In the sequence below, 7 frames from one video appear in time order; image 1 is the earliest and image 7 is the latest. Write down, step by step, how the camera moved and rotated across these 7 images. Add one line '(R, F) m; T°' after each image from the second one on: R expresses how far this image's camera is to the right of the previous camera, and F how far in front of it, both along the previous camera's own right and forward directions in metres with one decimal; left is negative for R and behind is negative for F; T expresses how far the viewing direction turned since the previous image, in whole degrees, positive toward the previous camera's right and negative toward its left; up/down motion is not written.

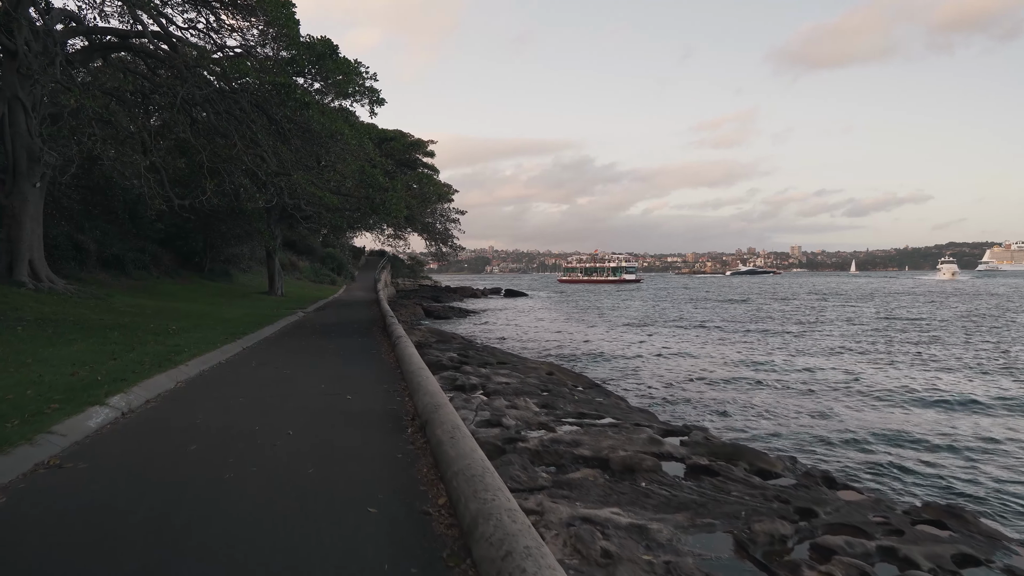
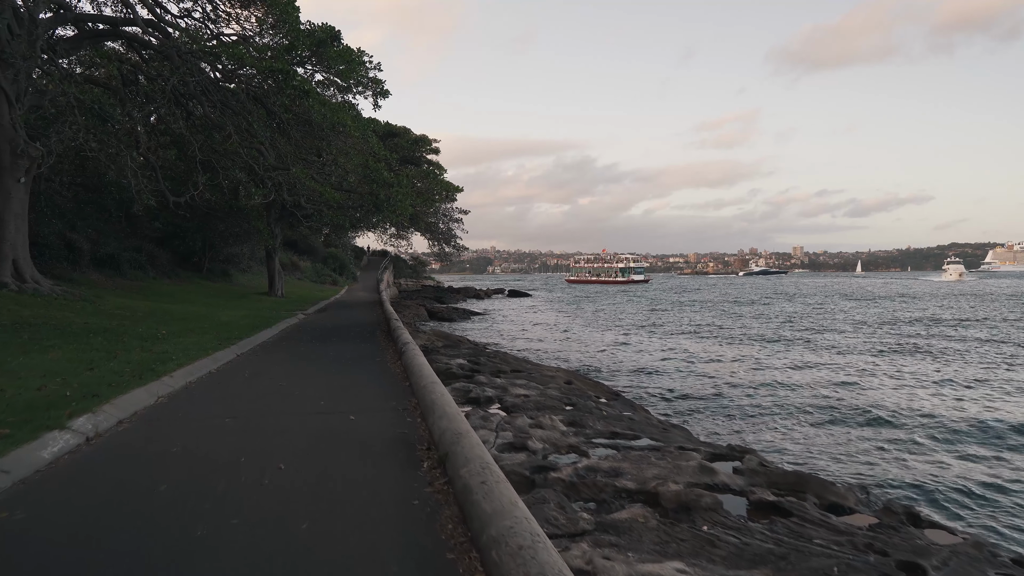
(-0.2, +0.8) m; 0°
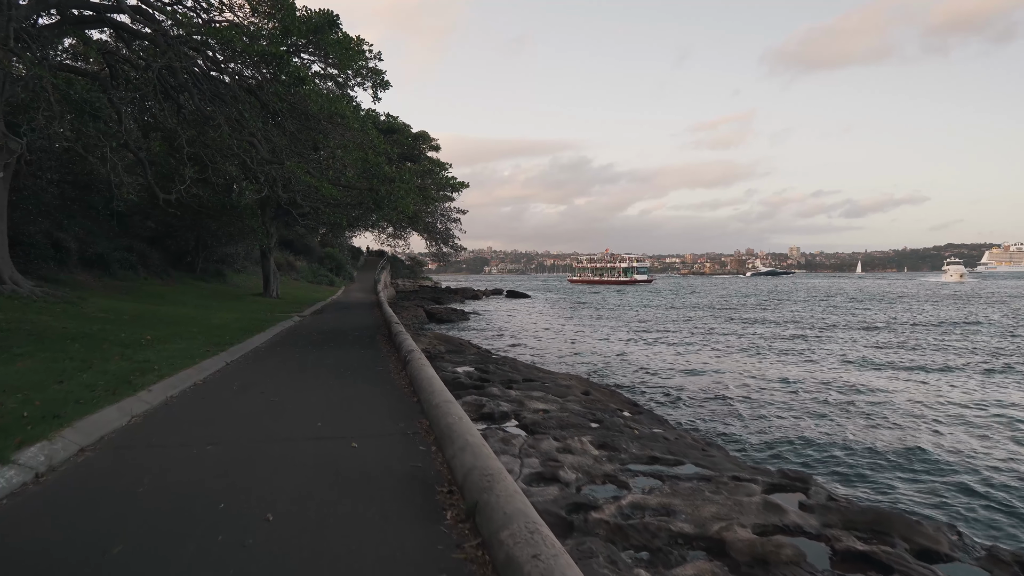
(-0.2, +0.8) m; 0°
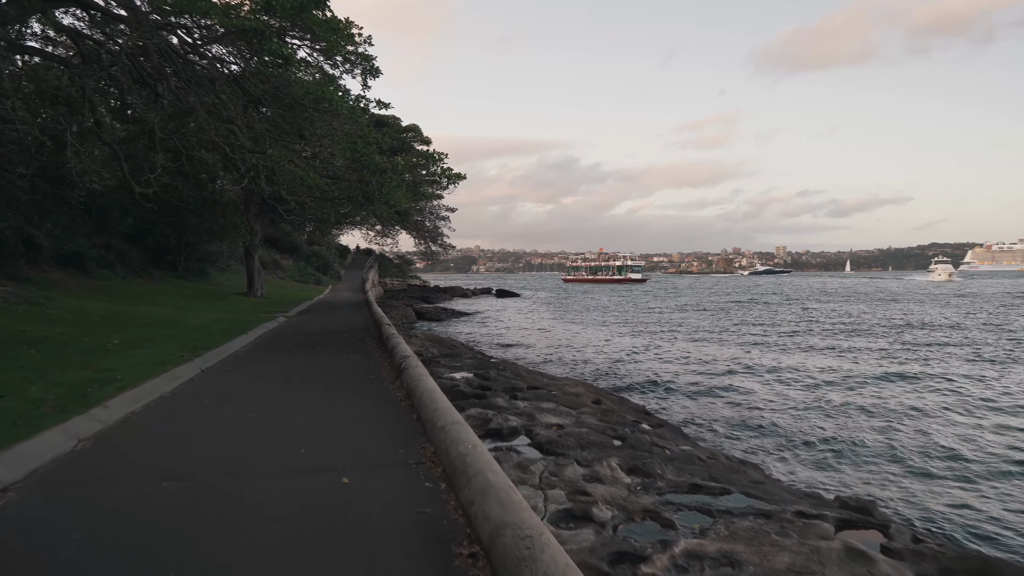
(-0.2, +0.8) m; +1°
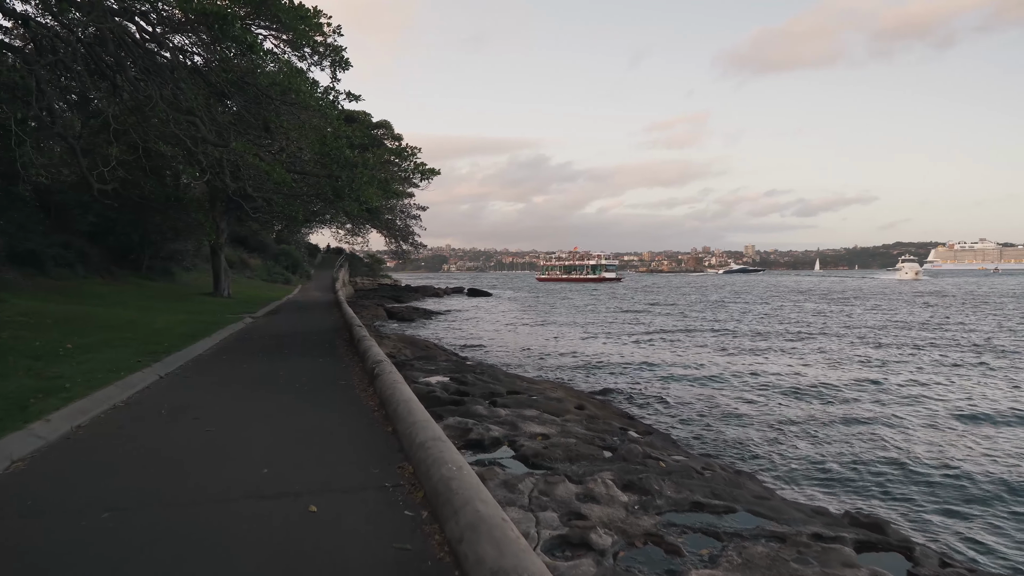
(-0.1, +0.4) m; +2°
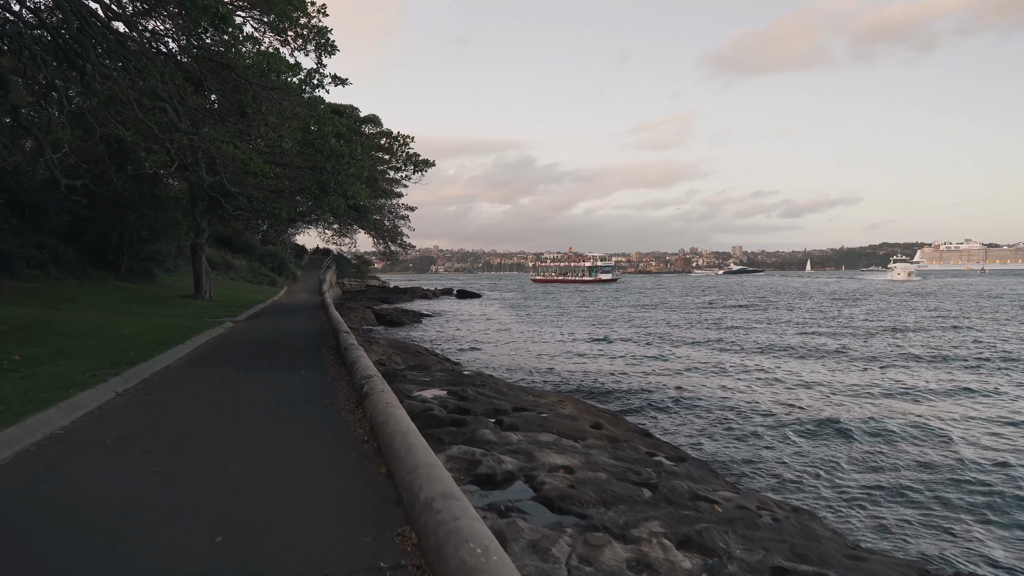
(-0.2, +1.0) m; +1°
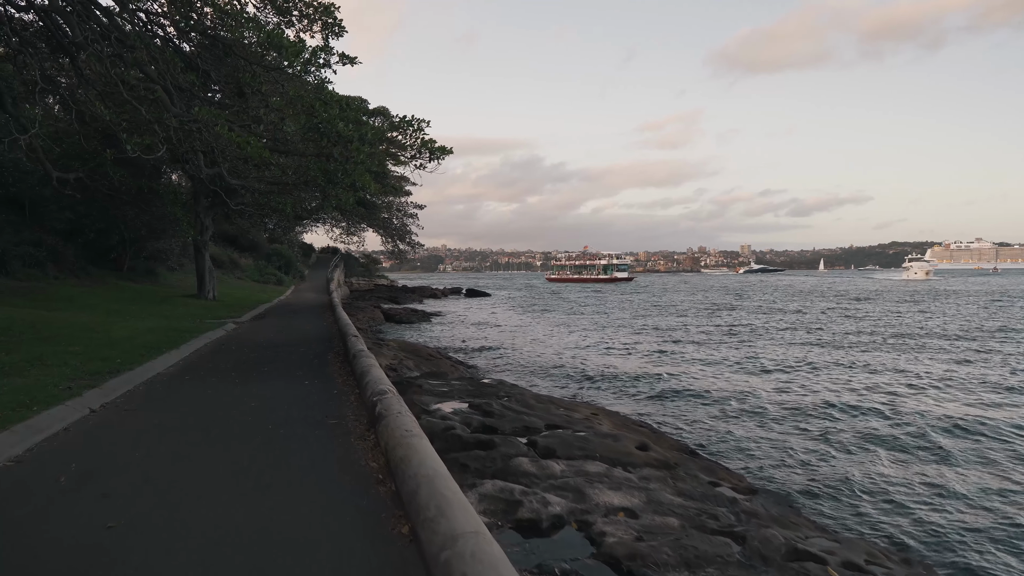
(-0.2, +1.0) m; -1°
